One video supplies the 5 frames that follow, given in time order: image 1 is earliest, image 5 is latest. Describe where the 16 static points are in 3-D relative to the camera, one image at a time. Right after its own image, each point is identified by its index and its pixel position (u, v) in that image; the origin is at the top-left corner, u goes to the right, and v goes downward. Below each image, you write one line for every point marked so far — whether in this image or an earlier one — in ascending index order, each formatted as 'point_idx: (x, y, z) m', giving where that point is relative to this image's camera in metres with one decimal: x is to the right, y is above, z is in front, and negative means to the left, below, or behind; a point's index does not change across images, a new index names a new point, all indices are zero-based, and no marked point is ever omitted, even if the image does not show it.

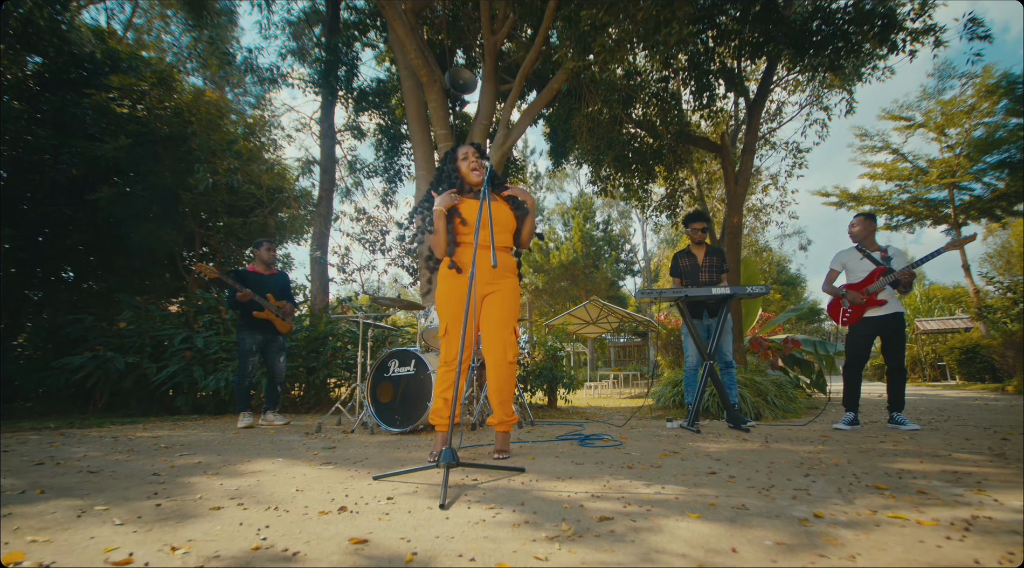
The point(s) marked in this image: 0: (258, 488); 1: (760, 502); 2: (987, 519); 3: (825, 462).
0: (-1.0, -0.8, +2.1) m
1: (+0.8, -0.7, +1.7) m
2: (+1.3, -0.6, +1.5) m
3: (+1.4, -0.8, +2.4) m
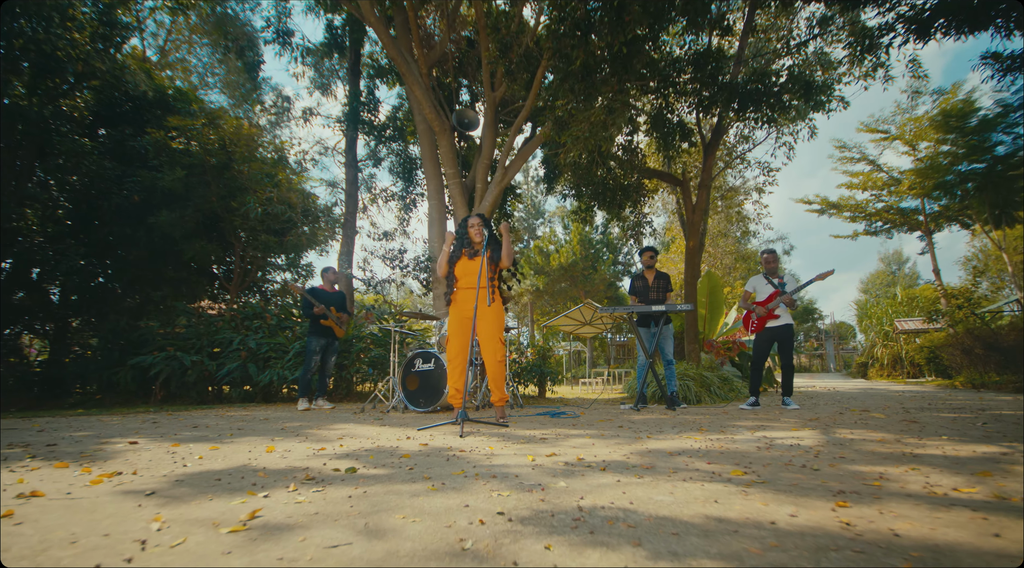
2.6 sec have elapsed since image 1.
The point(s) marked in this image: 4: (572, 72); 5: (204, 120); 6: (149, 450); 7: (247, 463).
0: (-1.0, -1.0, +3.7) m
1: (+0.7, -0.9, +3.2) m
2: (+1.2, -0.9, +3.1) m
3: (+1.3, -1.0, +4.0) m
4: (+0.7, +2.3, +6.4) m
5: (-6.0, +3.2, +10.8) m
6: (-1.9, -0.9, +2.9) m
7: (-1.1, -0.8, +2.3) m
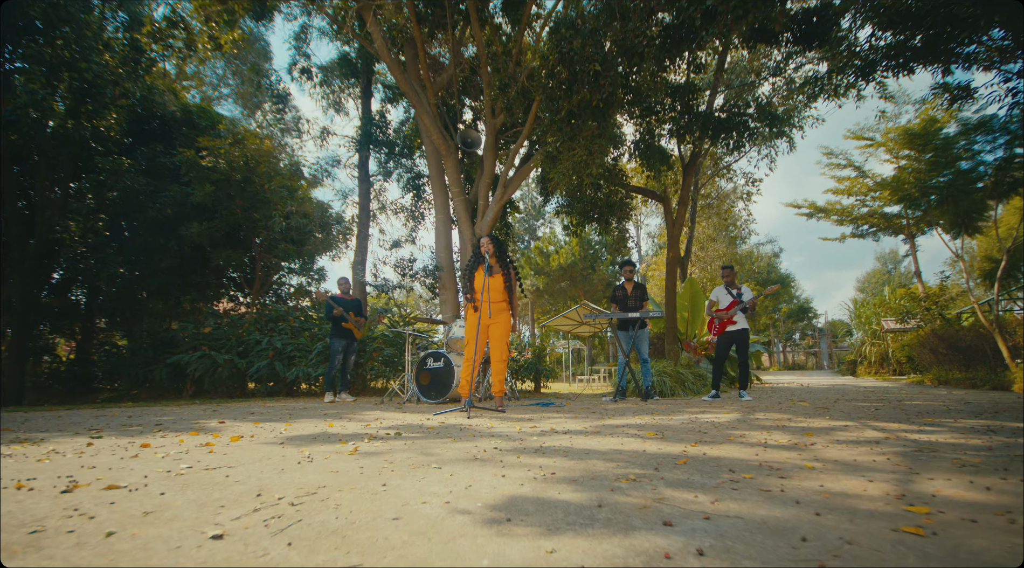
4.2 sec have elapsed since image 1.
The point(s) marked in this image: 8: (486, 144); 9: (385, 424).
0: (-1.1, -1.1, +4.7) m
1: (+0.6, -1.0, +4.3) m
2: (+1.2, -1.0, +4.1) m
3: (+1.3, -1.1, +5.0) m
4: (+0.6, +2.2, +7.4) m
5: (-6.0, +3.1, +11.8) m
6: (-2.0, -1.0, +4.0) m
7: (-1.2, -0.9, +3.4) m
8: (-0.4, +2.4, +9.7) m
9: (-0.9, -1.0, +4.0) m
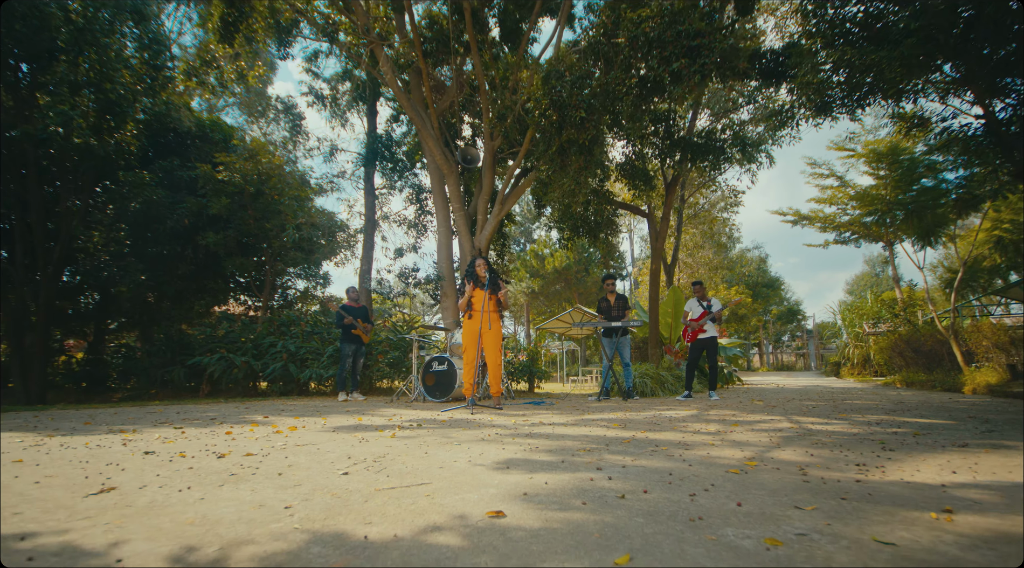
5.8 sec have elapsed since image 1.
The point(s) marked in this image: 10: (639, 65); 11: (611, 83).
0: (-1.1, -1.3, +5.6) m
1: (+0.6, -1.2, +5.1) m
2: (+1.2, -1.2, +5.0) m
3: (+1.2, -1.3, +5.9) m
4: (+0.6, +2.0, +8.3) m
5: (-6.1, +3.0, +12.6) m
6: (-2.0, -1.2, +4.8) m
7: (-1.2, -1.1, +4.2) m
8: (-0.5, +2.3, +10.5) m
9: (-0.9, -1.2, +4.9) m
10: (+1.7, +2.9, +7.5) m
11: (+1.4, +2.8, +7.6) m
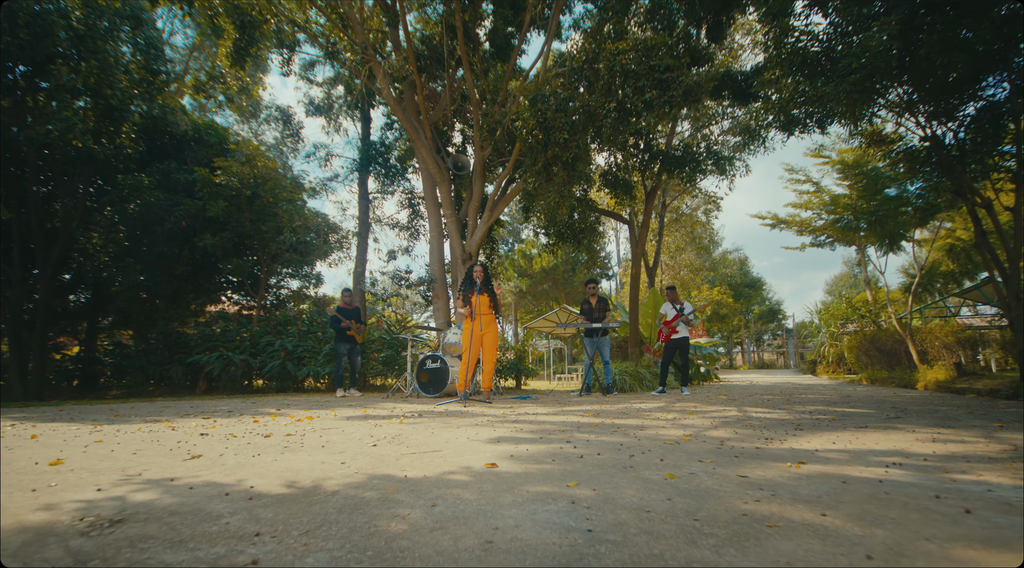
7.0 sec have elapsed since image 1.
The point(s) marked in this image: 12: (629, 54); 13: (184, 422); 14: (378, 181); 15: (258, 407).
0: (-1.3, -1.4, +6.2) m
1: (+0.5, -1.3, +5.8) m
2: (+1.0, -1.2, +5.6) m
3: (+1.1, -1.4, +6.5) m
4: (+0.4, +2.0, +8.9) m
5: (-6.4, +3.0, +13.1) m
6: (-2.1, -1.3, +5.4) m
7: (-1.3, -1.1, +4.8) m
8: (-0.7, +2.2, +11.1) m
9: (-1.1, -1.2, +5.5) m
10: (+1.6, +2.9, +8.1) m
11: (+1.2, +2.7, +8.2) m
12: (+1.7, +3.3, +7.9) m
13: (-2.5, -1.1, +4.3) m
14: (-3.5, +2.7, +14.7) m
15: (-3.0, -1.5, +6.6) m
